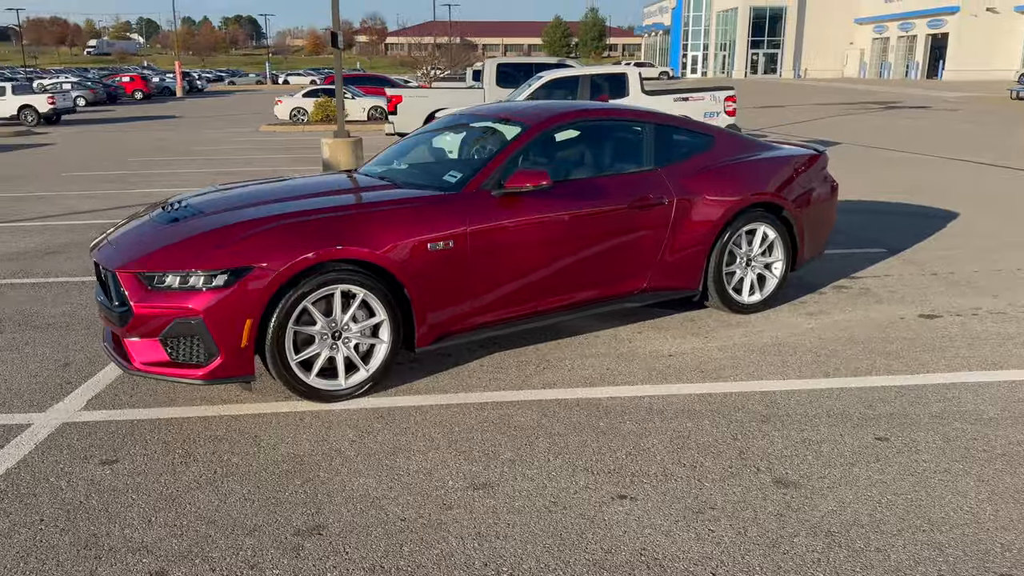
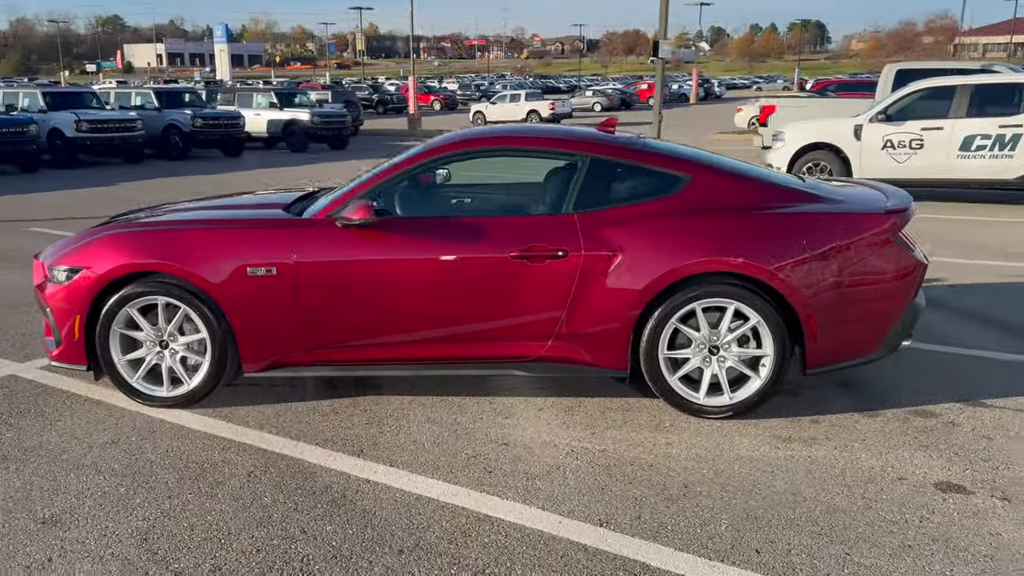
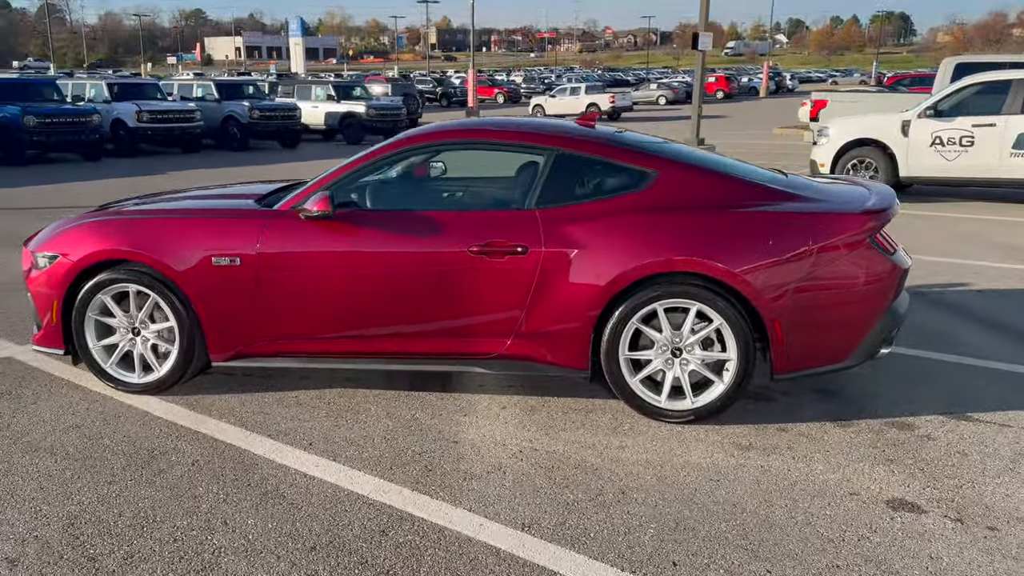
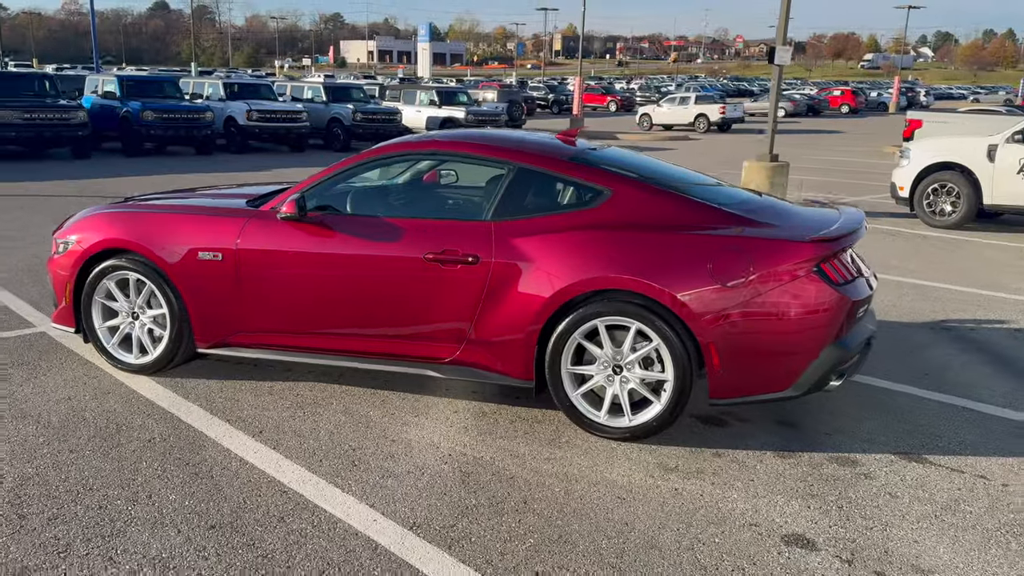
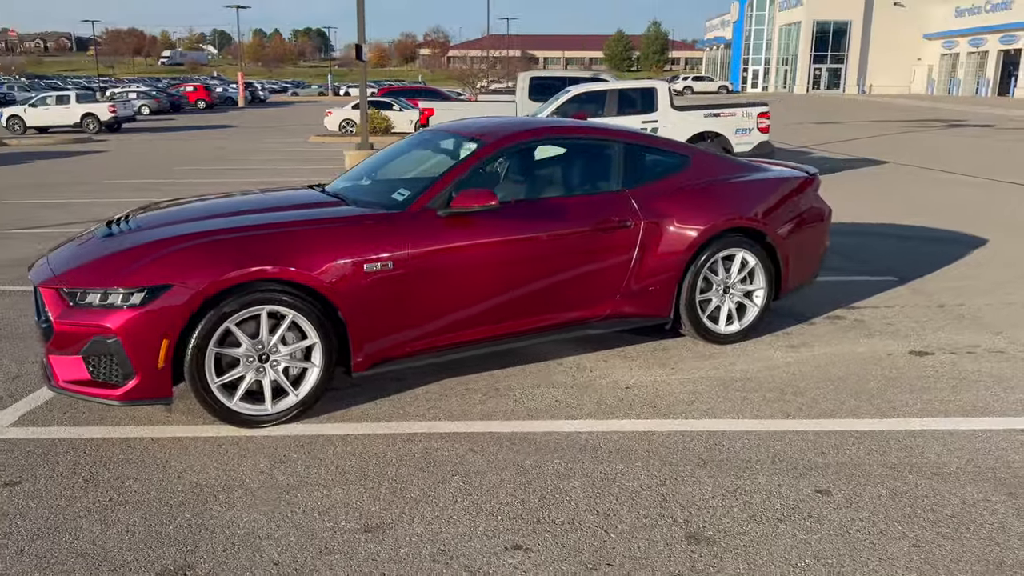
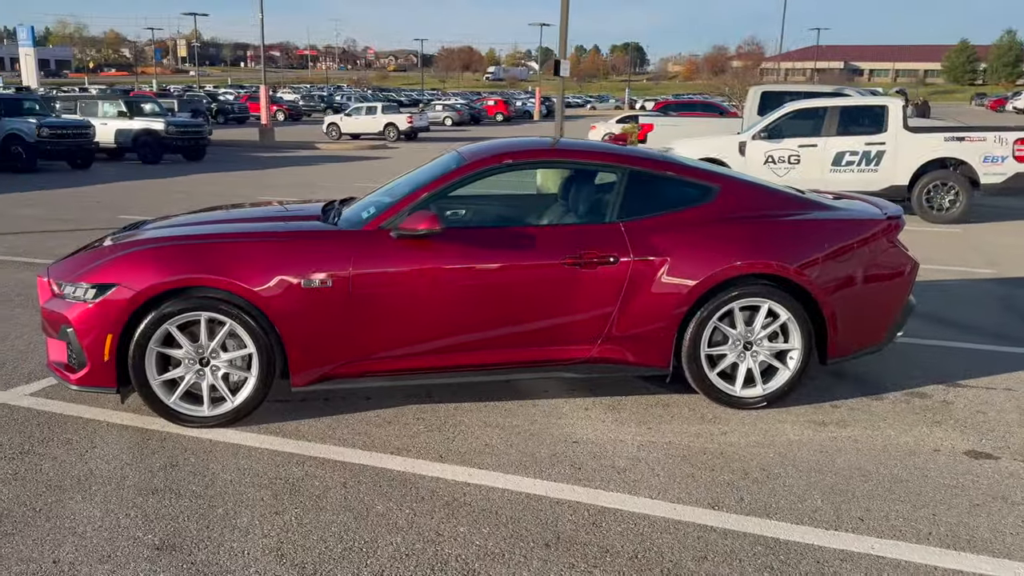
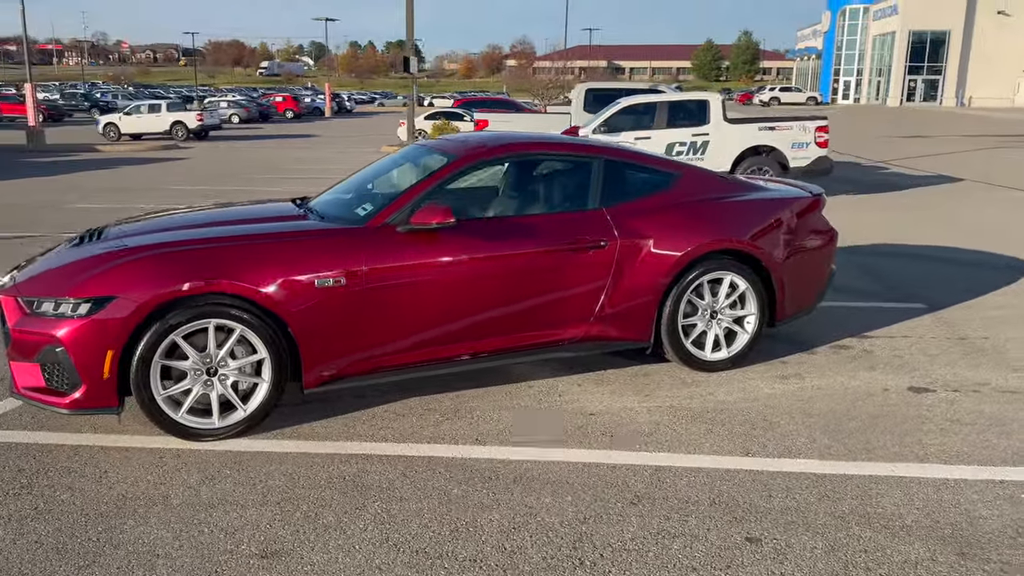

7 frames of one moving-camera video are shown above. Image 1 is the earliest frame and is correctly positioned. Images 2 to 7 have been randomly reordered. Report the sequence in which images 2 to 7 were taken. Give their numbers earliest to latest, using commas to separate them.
5, 7, 6, 2, 3, 4
